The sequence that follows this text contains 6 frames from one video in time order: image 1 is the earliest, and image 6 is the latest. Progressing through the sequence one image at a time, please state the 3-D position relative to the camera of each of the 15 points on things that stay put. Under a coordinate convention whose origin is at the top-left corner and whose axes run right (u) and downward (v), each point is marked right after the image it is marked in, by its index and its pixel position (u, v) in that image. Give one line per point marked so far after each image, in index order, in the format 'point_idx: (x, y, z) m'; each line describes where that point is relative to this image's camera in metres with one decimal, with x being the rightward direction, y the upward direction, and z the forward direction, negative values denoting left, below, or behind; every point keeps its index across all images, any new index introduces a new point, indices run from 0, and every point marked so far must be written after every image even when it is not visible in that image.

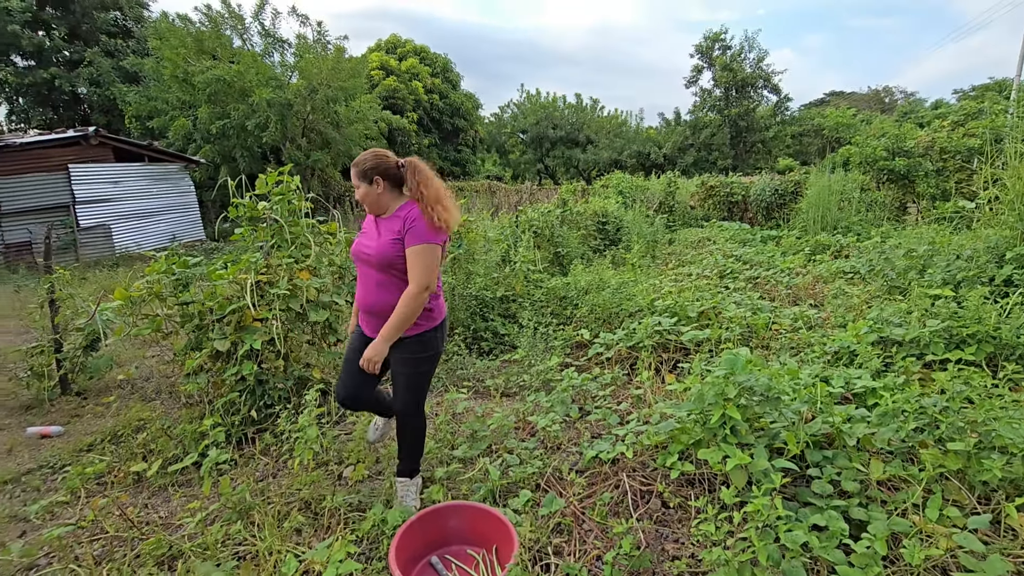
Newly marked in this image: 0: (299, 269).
0: (-1.2, +0.1, +2.9) m
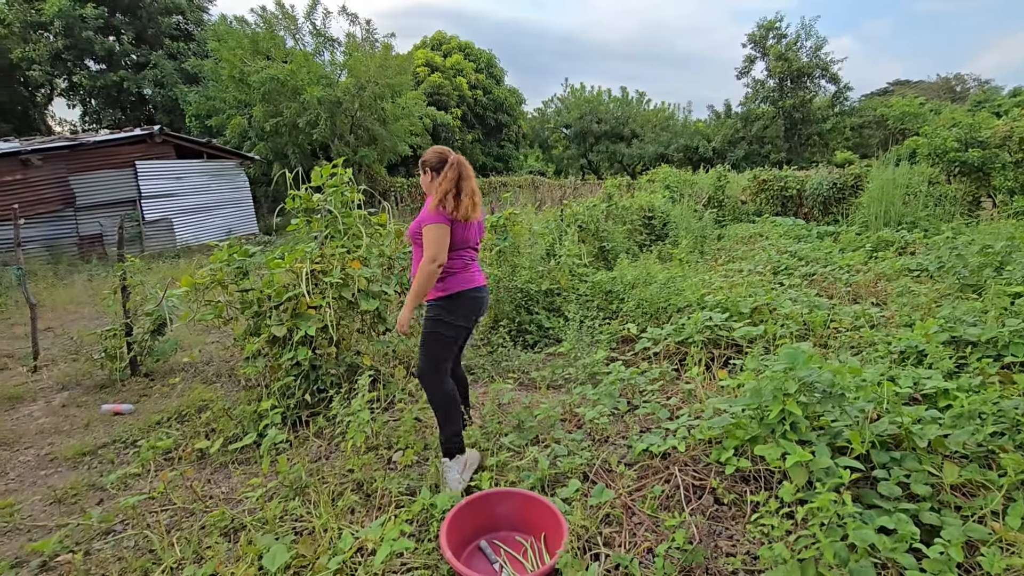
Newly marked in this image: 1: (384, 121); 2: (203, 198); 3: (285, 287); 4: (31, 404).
0: (-1.0, +0.2, +3.0) m
1: (-3.1, +4.0, +12.6) m
2: (-6.5, +1.9, +11.0) m
3: (-1.3, 0.0, +2.9) m
4: (-3.1, -0.8, +3.4) m
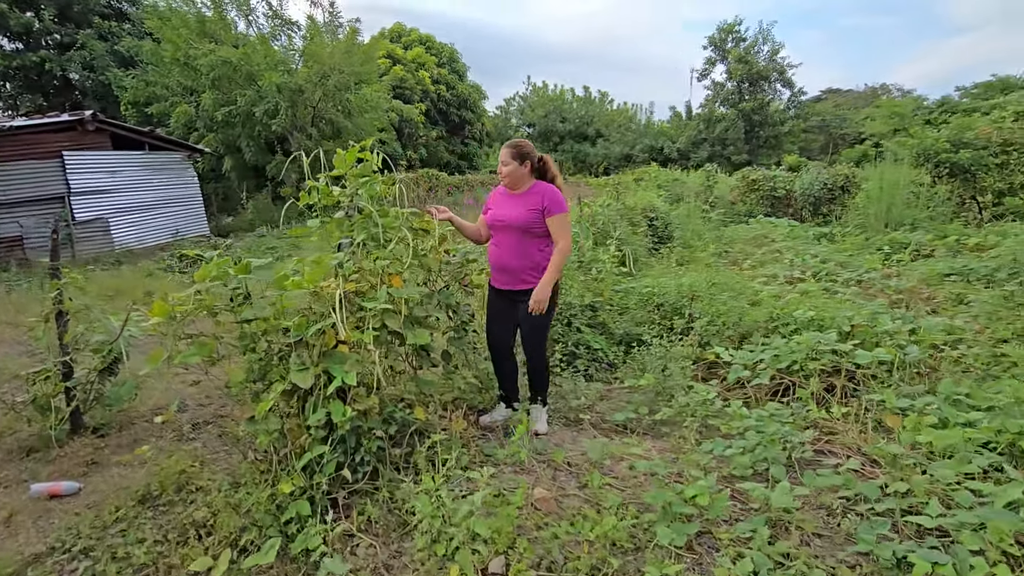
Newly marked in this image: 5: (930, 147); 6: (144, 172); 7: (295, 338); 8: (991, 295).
0: (-0.5, +0.1, +2.2) m
1: (-3.6, +3.9, +11.5) m
2: (-6.8, +1.7, +9.7) m
3: (-0.8, -0.1, +2.1) m
4: (-2.7, -0.9, +2.4) m
5: (+6.9, +2.4, +8.8) m
6: (-6.9, +2.2, +9.7) m
7: (-0.9, -0.2, +2.1) m
8: (+4.1, 0.0, +4.5) m
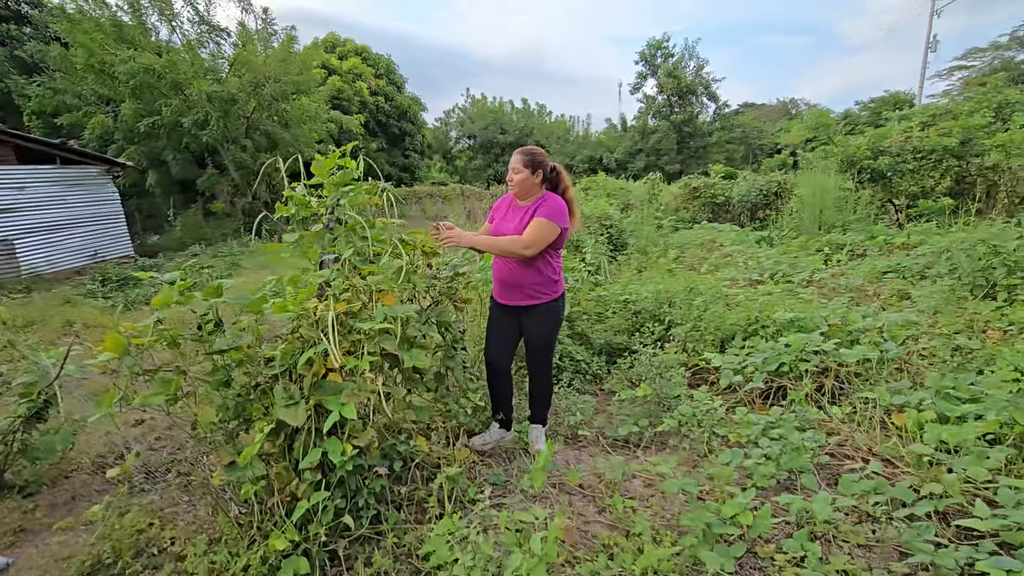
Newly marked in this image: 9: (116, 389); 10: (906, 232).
0: (-0.5, 0.0, +2.0) m
1: (-4.7, +3.5, +11.0) m
2: (-7.6, +1.3, +8.7) m
3: (-0.8, -0.2, +1.8) m
4: (-2.6, -1.0, +1.9) m
5: (+6.1, +2.4, +9.4) m
6: (-7.7, +1.7, +8.8) m
7: (-0.8, -0.3, +1.8) m
8: (+3.8, 0.0, +4.8) m
9: (-1.4, -0.4, +1.9) m
10: (+5.9, +0.9, +7.9) m
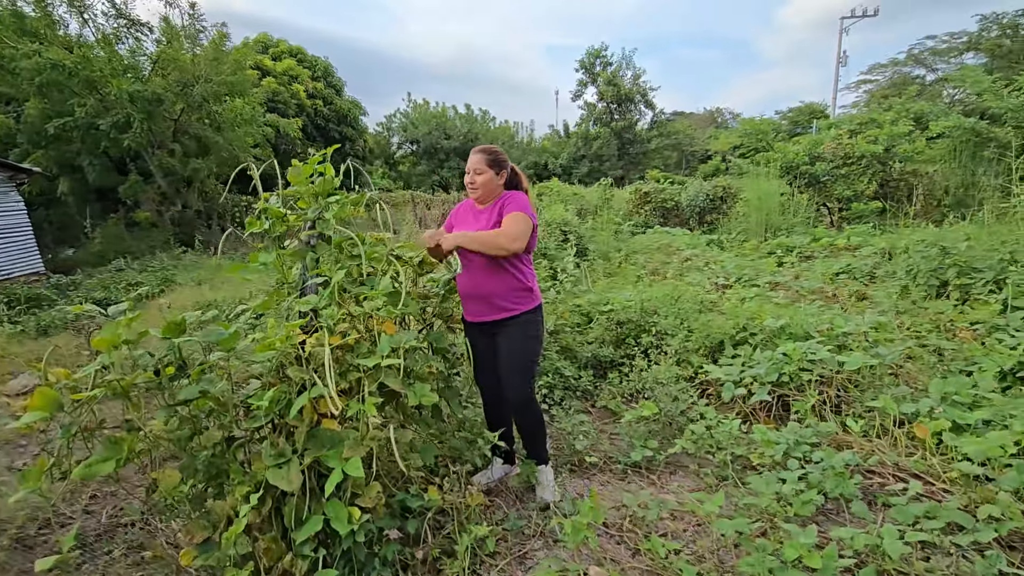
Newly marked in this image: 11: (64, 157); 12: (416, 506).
0: (-0.4, -0.1, +1.7) m
1: (-5.7, +3.2, +10.2) m
2: (-8.3, +0.9, +7.6) m
3: (-0.7, -0.3, +1.5) m
4: (-2.5, -1.2, +1.4) m
5: (+5.3, +2.4, +9.8) m
6: (-8.4, +1.3, +7.7) m
7: (-0.7, -0.4, +1.5) m
8: (+3.6, 0.0, +4.9) m
9: (-1.3, -0.5, +1.5) m
10: (+5.3, +0.9, +8.3) m
11: (-8.0, +2.4, +9.3) m
12: (-0.3, -0.7, +1.7) m
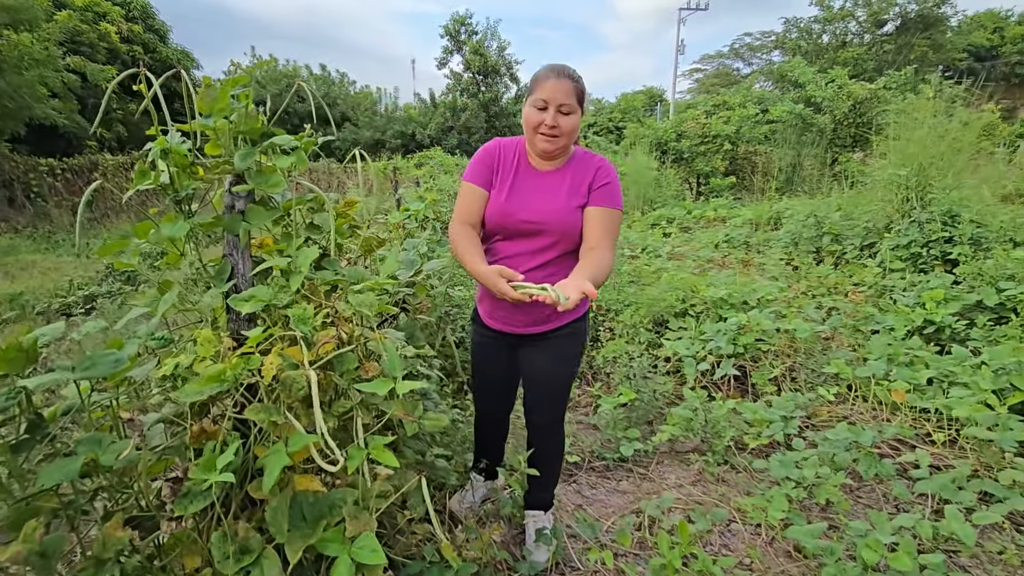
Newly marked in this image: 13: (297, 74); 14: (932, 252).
0: (-0.3, -0.1, +1.2) m
1: (-7.7, +3.3, +7.9) m
2: (-9.5, +0.9, +4.8) m
3: (-0.5, -0.3, +0.9) m
4: (-2.2, -1.2, +0.4) m
5: (+3.0, +3.0, +10.3) m
6: (-9.6, +1.3, +4.8) m
7: (-0.5, -0.4, +0.9) m
8: (+2.7, +0.3, +5.3) m
9: (-1.1, -0.5, +0.7) m
10: (+3.5, +1.4, +8.9) m
11: (-9.7, +2.4, +6.5) m
12: (-0.2, -0.7, +1.2) m
13: (-7.6, +7.9, +19.1) m
14: (+3.4, +0.3, +4.2) m
